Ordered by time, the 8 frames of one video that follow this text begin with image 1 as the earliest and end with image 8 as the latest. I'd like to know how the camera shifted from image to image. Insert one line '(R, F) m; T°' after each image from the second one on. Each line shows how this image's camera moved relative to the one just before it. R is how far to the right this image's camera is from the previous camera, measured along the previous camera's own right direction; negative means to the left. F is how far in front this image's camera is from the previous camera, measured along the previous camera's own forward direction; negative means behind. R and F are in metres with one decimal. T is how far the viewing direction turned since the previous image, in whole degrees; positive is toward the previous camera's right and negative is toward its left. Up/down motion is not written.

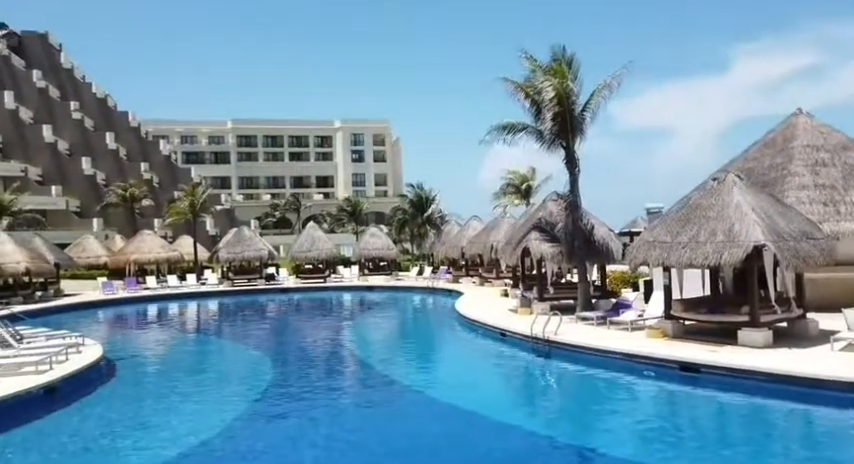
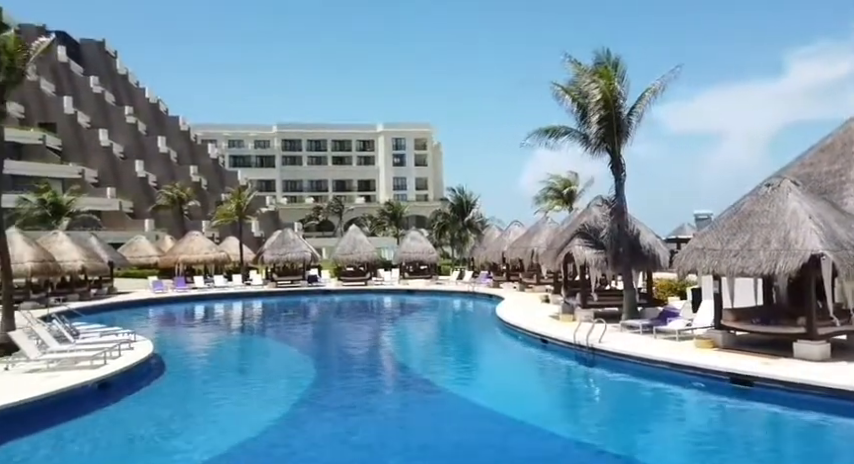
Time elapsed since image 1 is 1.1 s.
(-0.1, 0.0) m; -4°
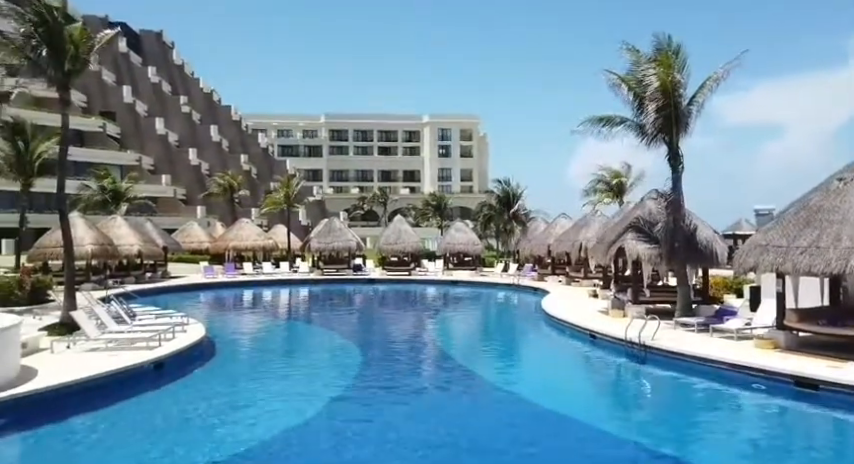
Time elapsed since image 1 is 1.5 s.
(-0.1, +0.1) m; -4°
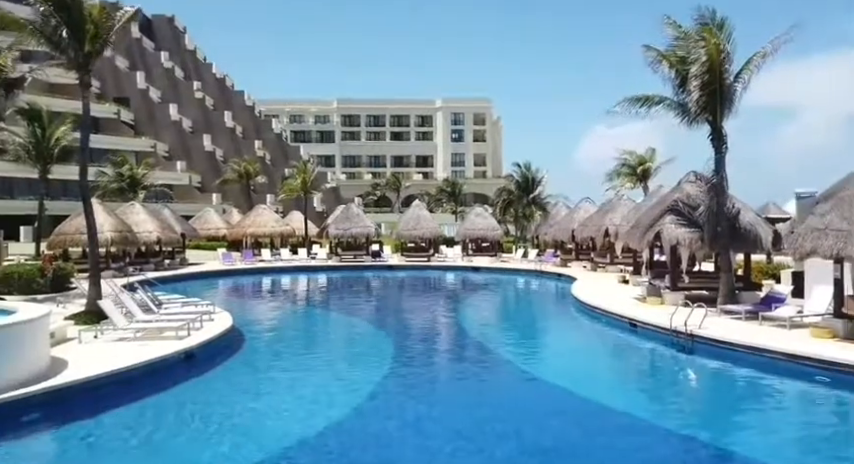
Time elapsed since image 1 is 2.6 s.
(-0.4, +0.4) m; -1°
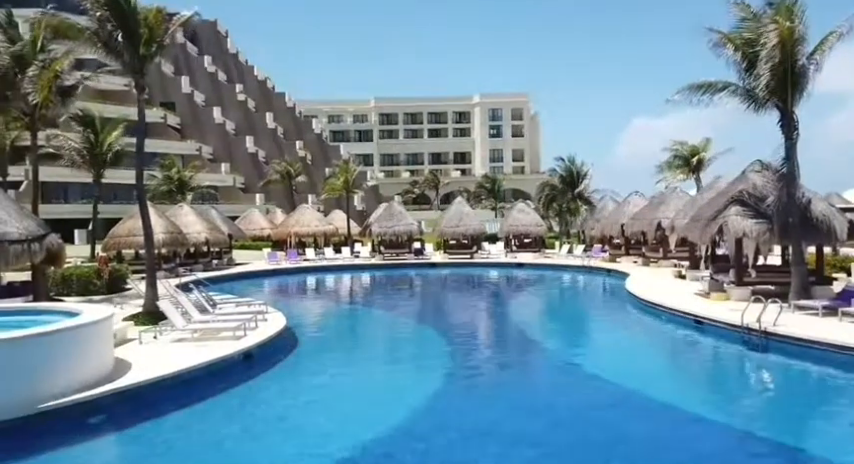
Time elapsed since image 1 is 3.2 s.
(-0.4, +0.2) m; -3°
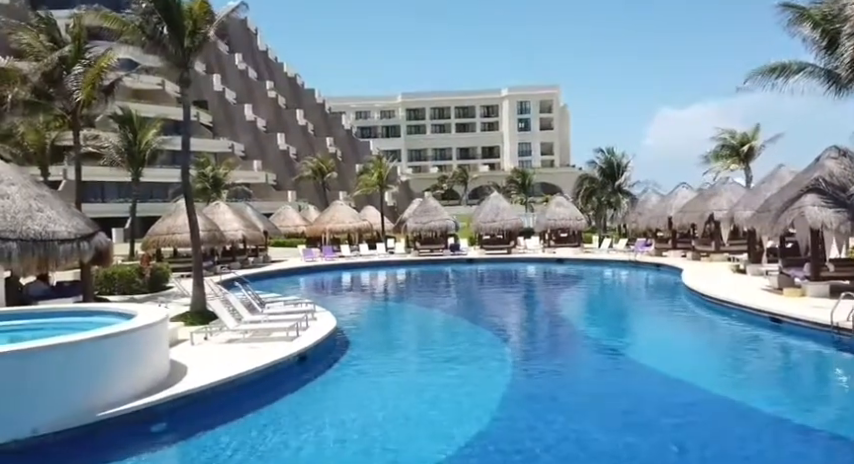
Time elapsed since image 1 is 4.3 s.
(-0.6, +0.6) m; -2°
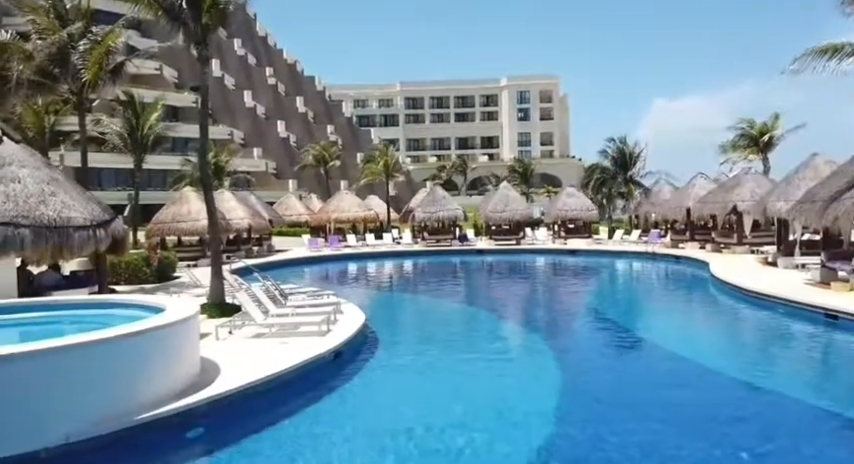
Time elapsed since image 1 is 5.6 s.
(-0.8, +0.7) m; +1°
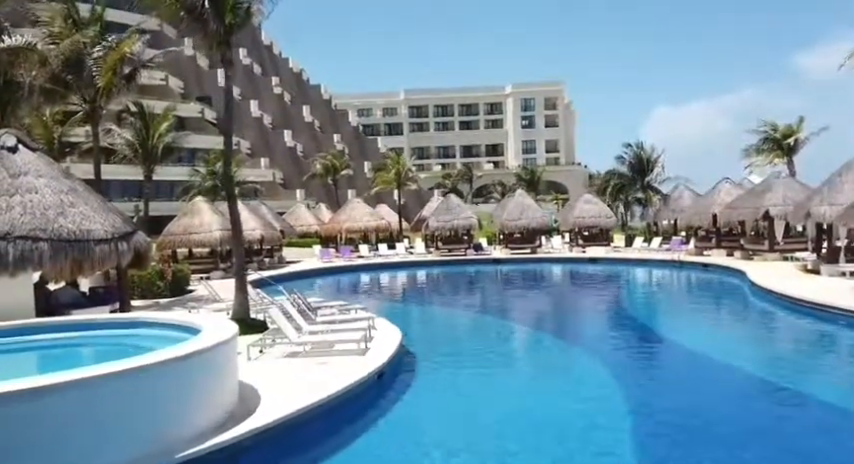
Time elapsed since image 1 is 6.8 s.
(-0.7, +0.7) m; 0°
